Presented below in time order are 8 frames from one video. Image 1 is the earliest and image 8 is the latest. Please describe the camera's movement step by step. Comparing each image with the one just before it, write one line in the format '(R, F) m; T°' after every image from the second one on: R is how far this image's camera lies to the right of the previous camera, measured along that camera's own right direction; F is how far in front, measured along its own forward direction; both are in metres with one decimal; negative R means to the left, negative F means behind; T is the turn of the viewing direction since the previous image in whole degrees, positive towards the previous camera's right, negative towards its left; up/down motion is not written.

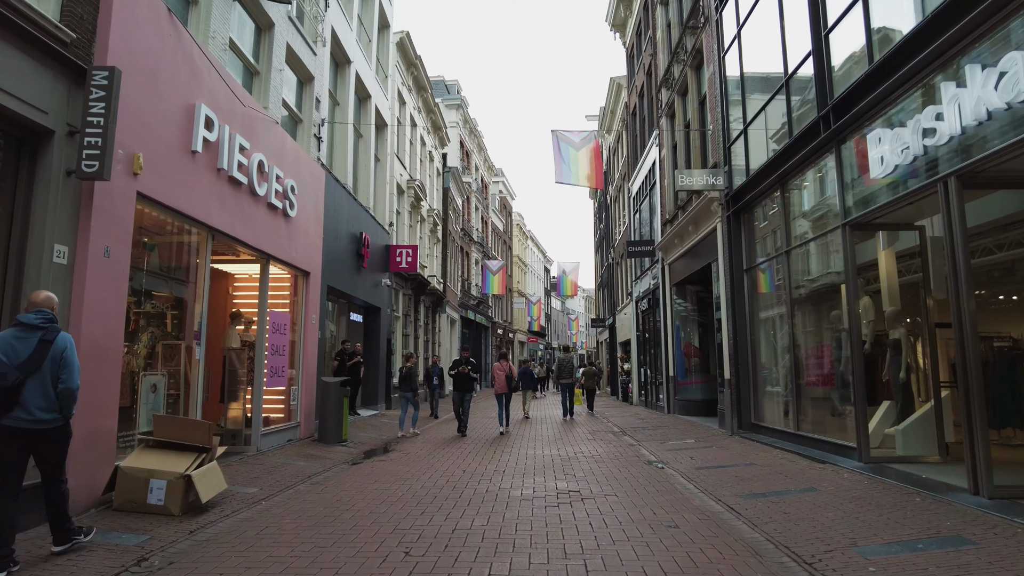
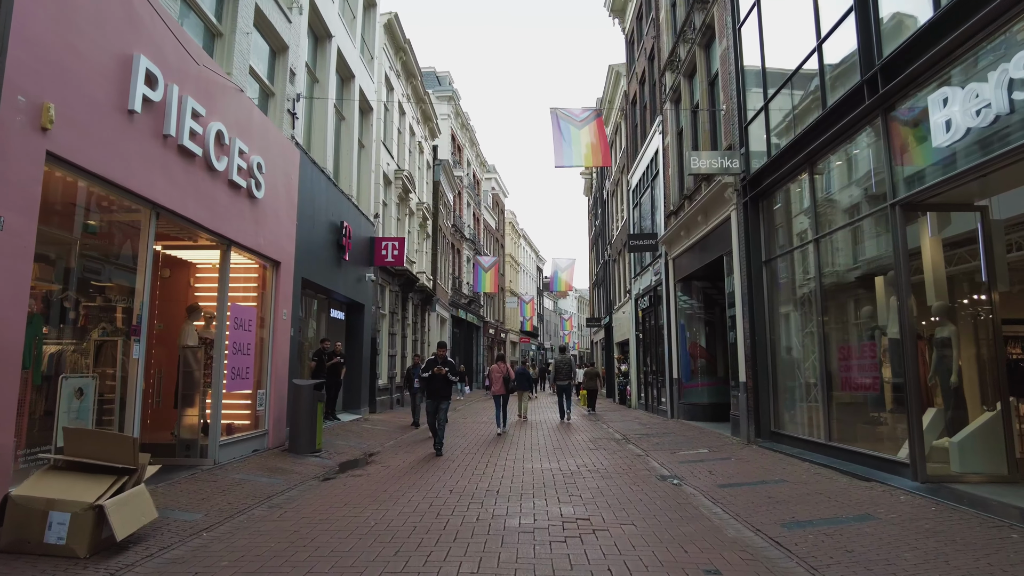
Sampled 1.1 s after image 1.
(0.0, +1.2) m; +1°
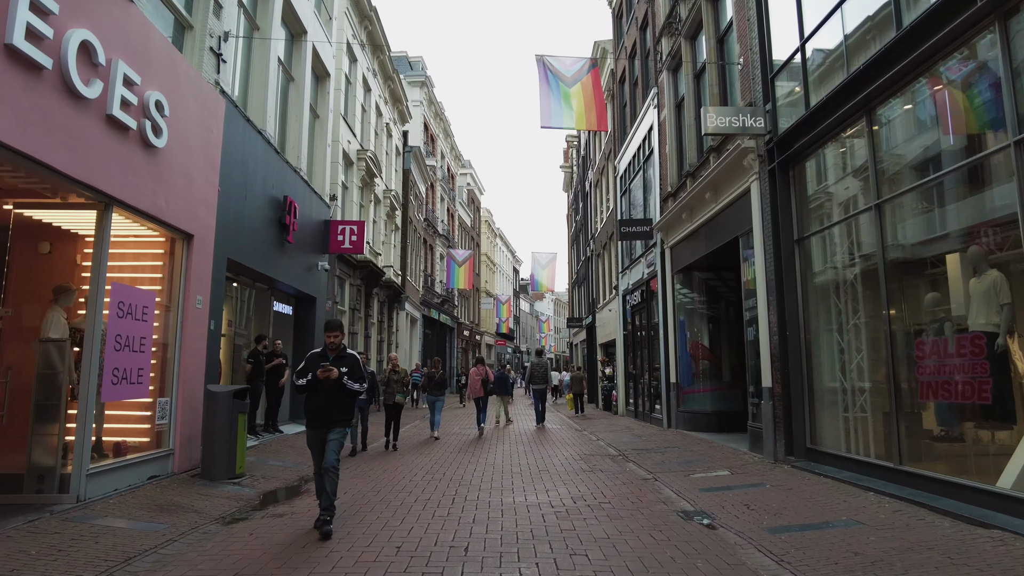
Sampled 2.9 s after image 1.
(0.0, +2.1) m; +2°
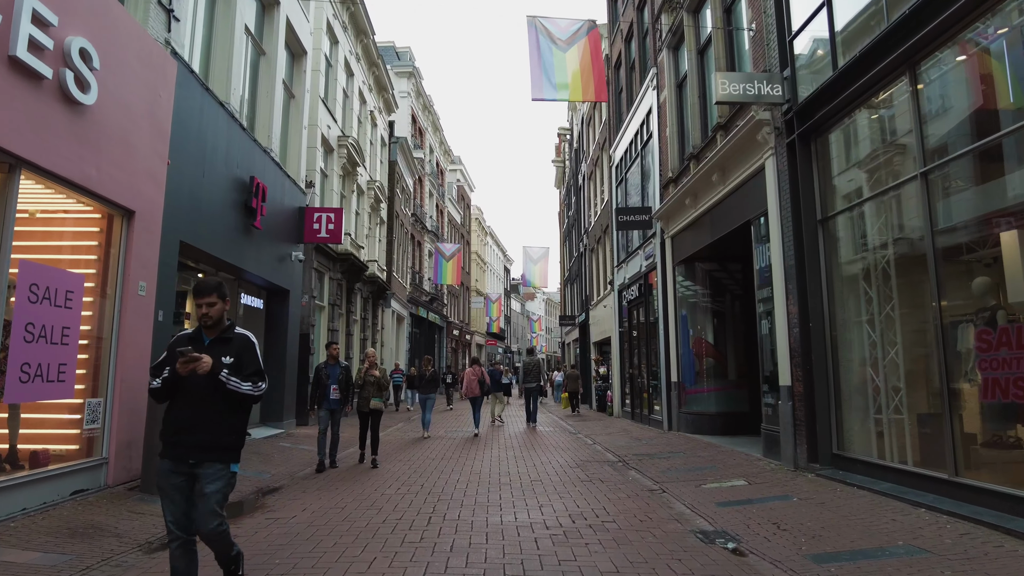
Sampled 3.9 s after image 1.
(0.0, +1.0) m; +1°
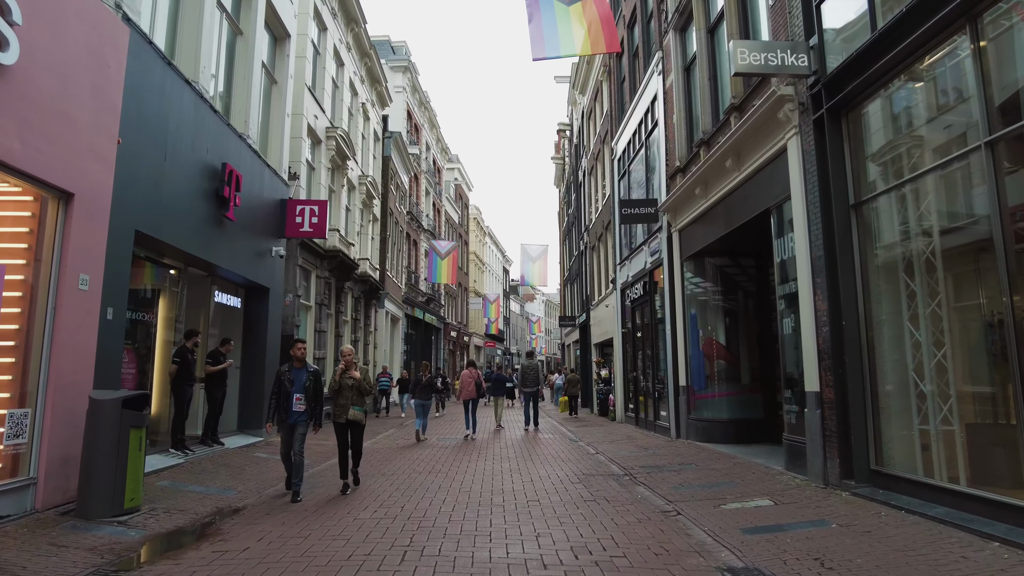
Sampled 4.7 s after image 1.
(+0.1, +0.9) m; 0°
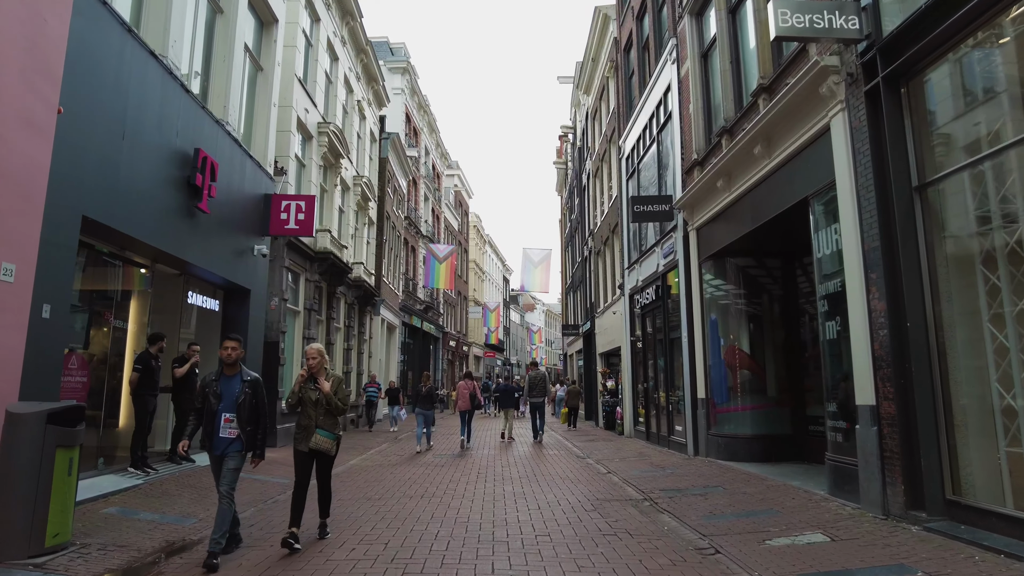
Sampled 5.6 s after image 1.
(-0.1, +1.0) m; 0°
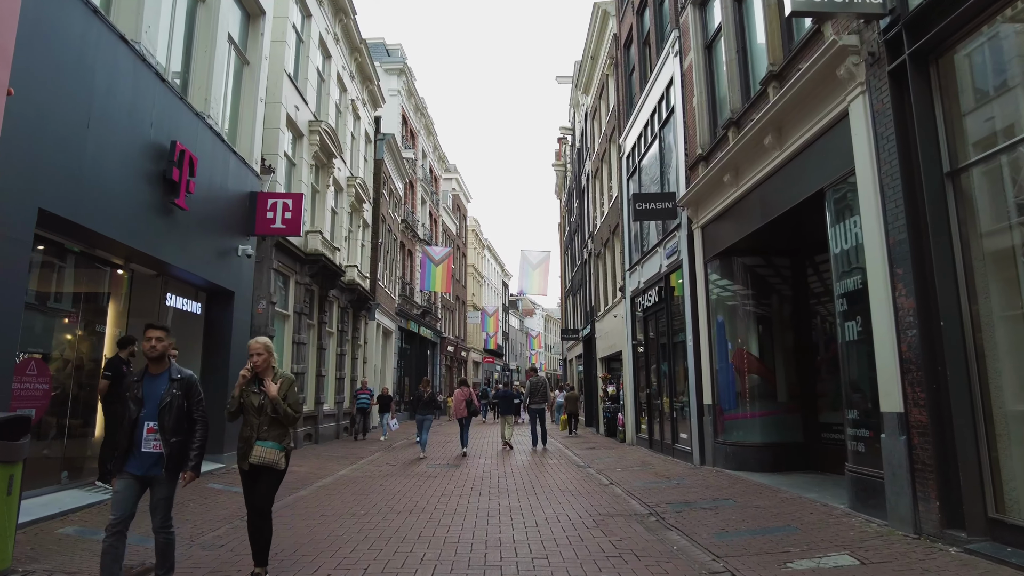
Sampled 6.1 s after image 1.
(0.0, +0.5) m; 0°
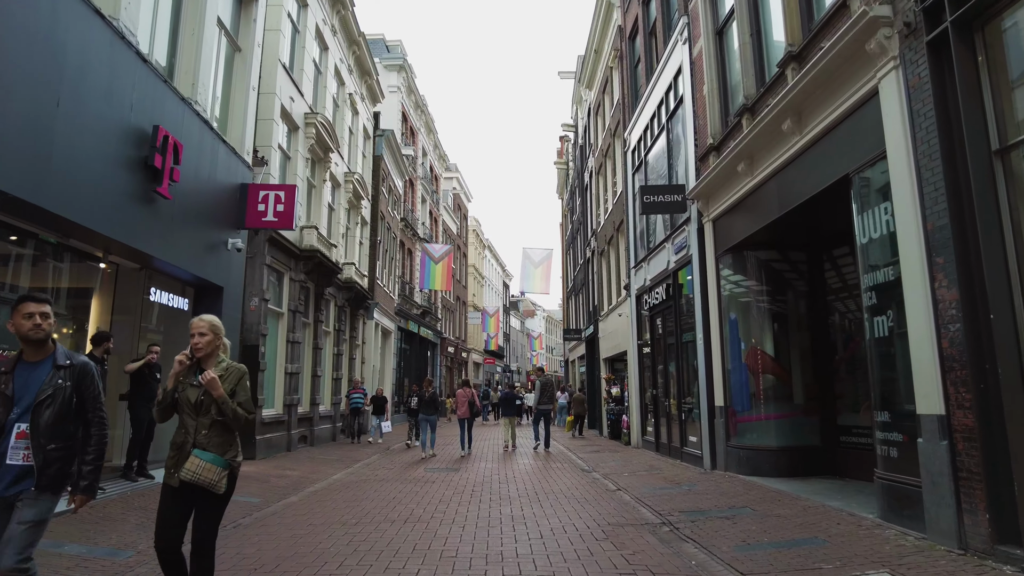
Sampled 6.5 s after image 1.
(0.0, +0.5) m; 0°
